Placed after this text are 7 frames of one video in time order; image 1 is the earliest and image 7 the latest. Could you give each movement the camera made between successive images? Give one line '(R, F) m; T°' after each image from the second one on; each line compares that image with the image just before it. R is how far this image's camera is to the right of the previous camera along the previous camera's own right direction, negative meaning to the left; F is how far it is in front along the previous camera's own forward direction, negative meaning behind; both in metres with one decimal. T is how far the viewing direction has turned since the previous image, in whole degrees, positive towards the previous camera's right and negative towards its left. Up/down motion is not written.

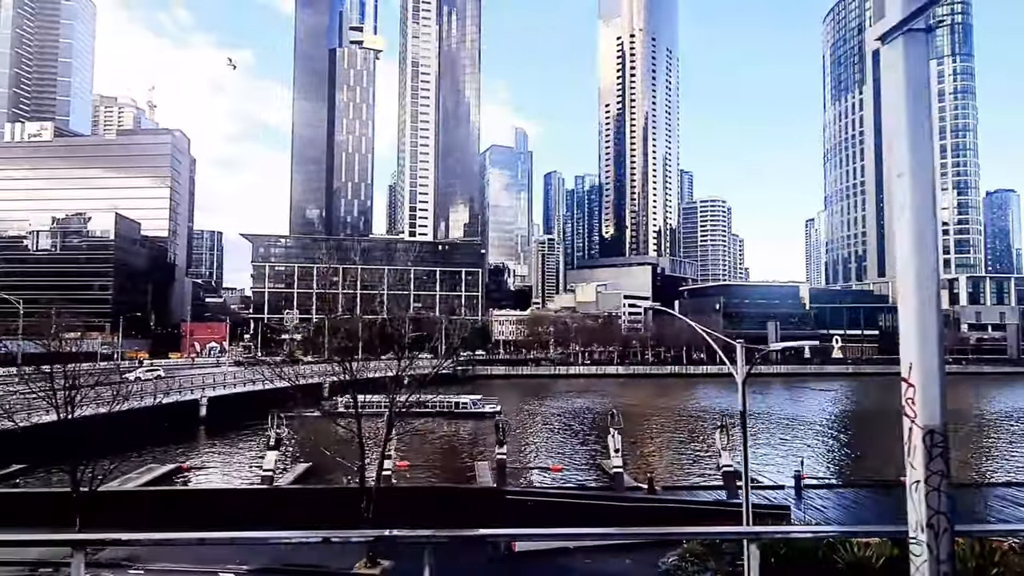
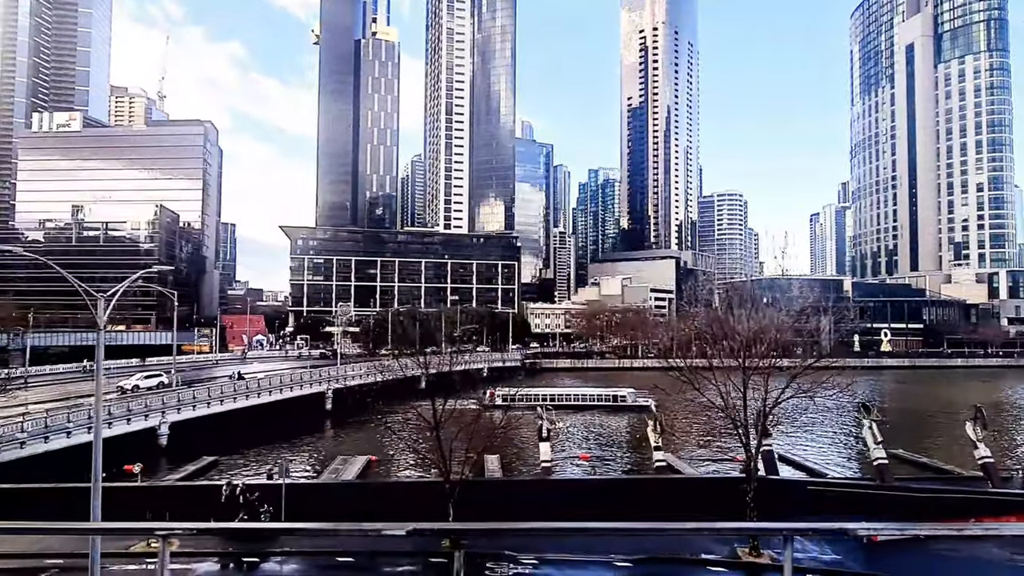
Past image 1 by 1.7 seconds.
(-6.0, 0.0) m; +1°
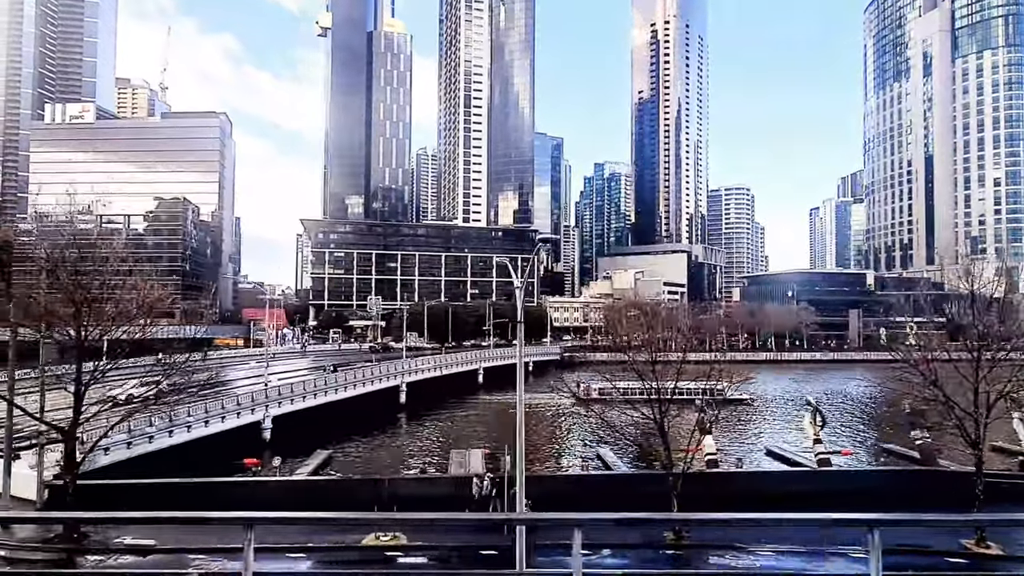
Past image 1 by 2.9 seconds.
(-3.7, 0.0) m; +1°
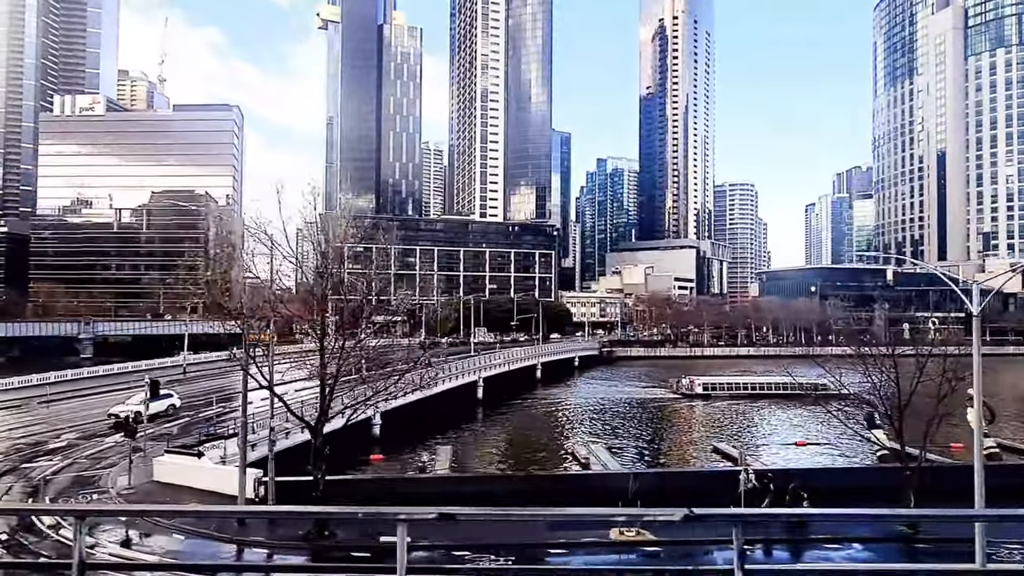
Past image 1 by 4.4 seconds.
(-4.0, +0.1) m; +1°
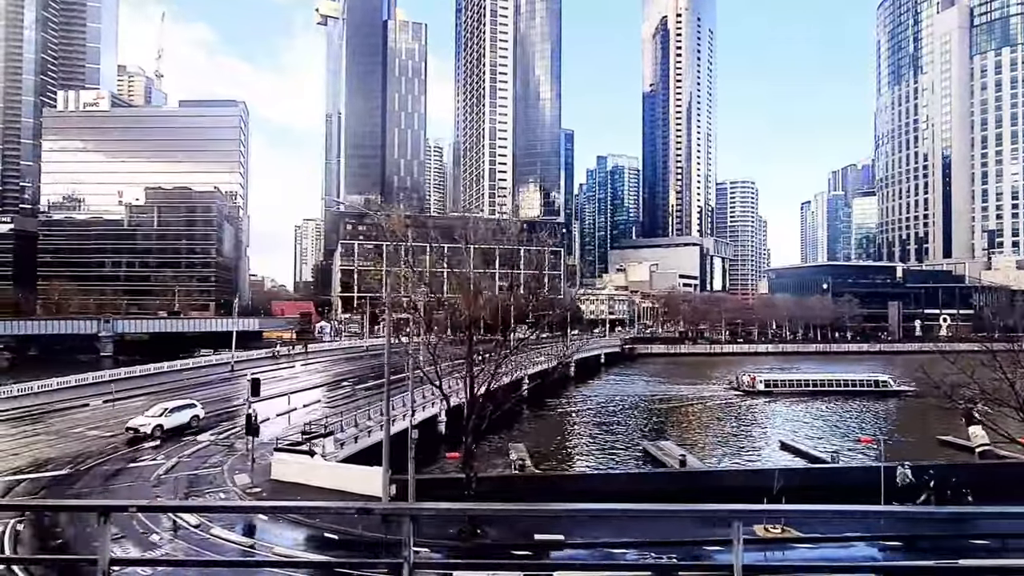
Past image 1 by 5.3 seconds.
(-2.4, +0.1) m; +1°
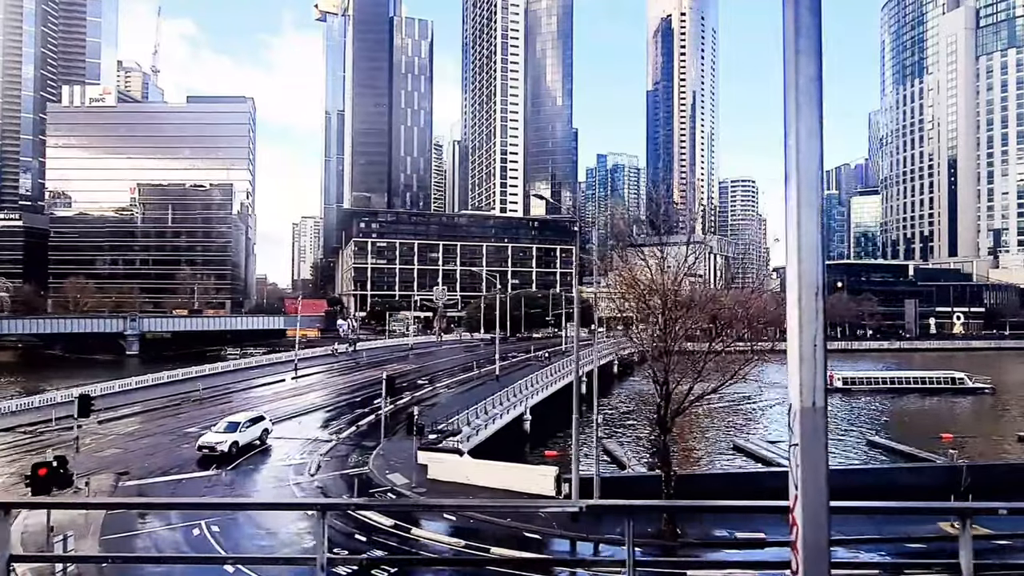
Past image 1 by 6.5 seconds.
(-3.2, +0.1) m; +1°
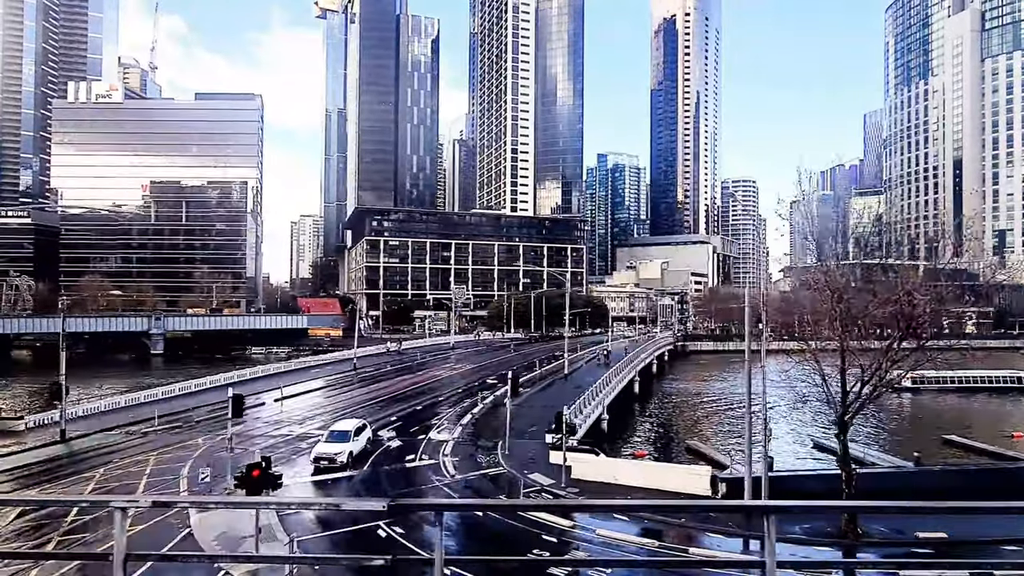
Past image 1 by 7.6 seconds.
(-2.9, +0.1) m; +1°
